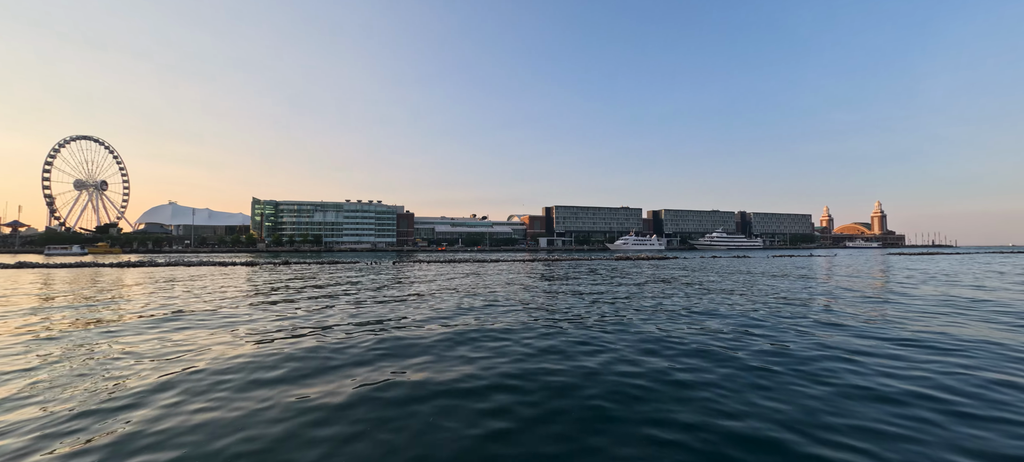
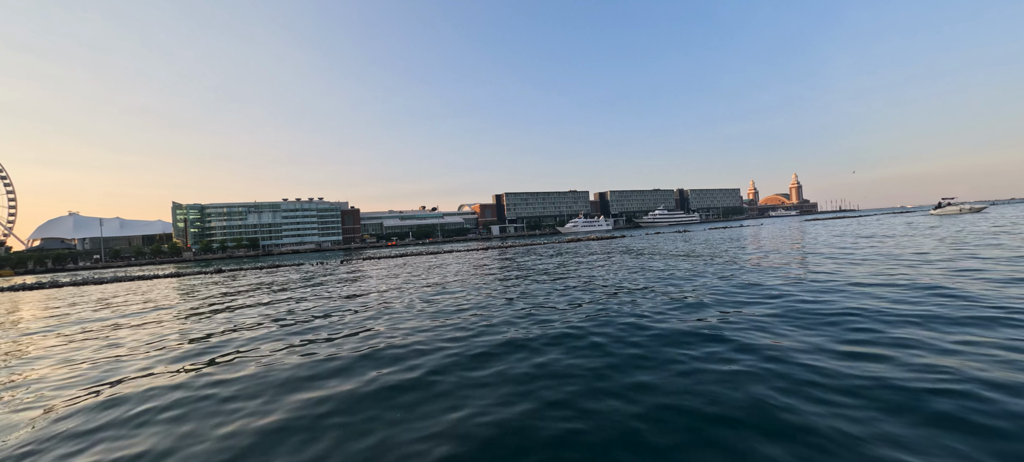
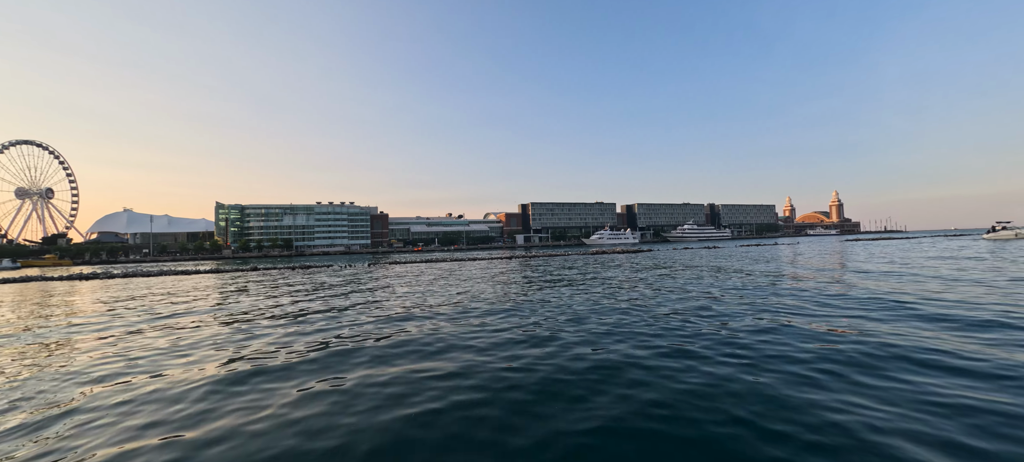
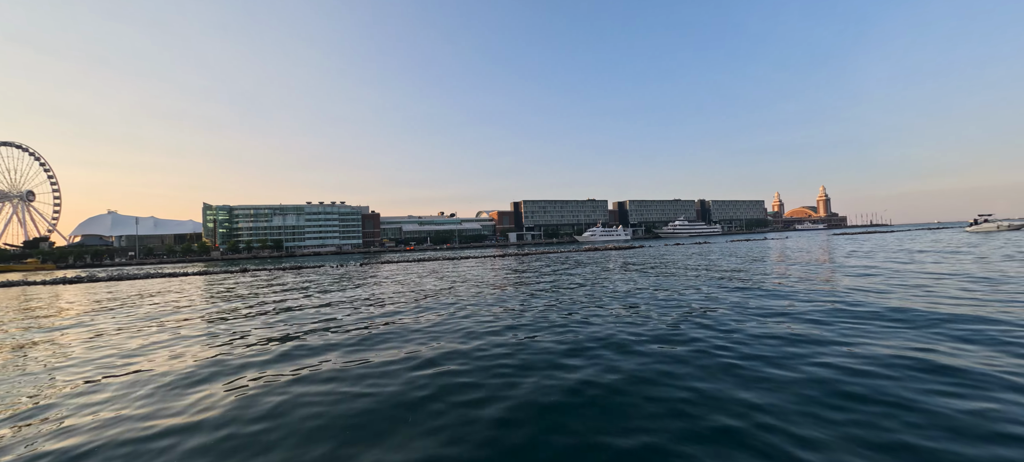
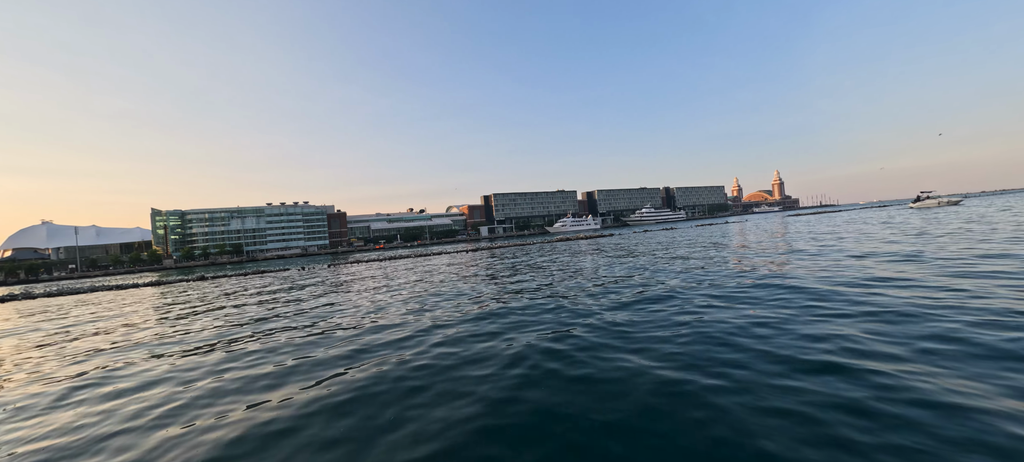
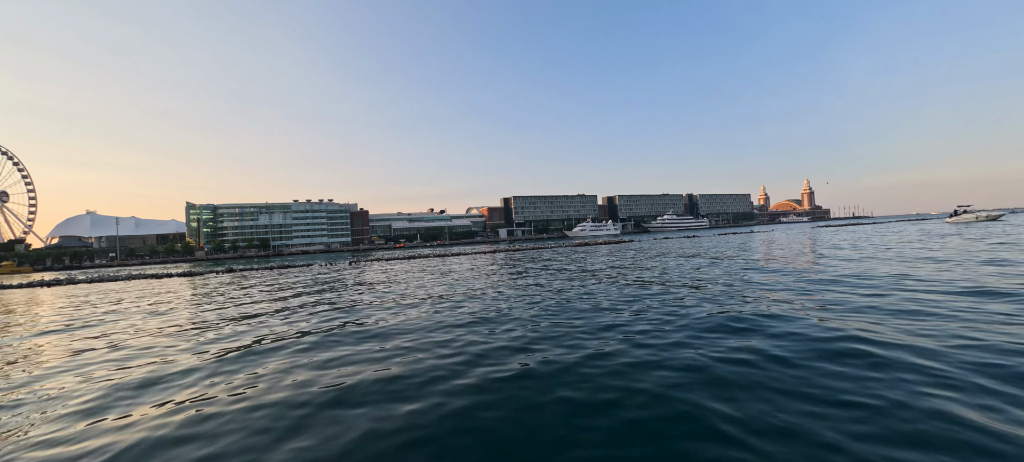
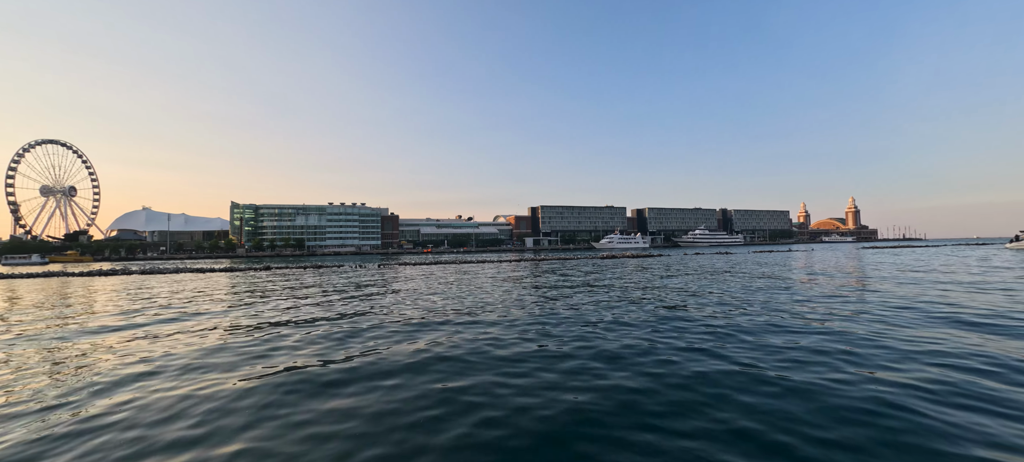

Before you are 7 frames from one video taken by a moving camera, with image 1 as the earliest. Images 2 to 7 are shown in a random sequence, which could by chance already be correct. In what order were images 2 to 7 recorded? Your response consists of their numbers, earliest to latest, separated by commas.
7, 3, 4, 6, 2, 5
